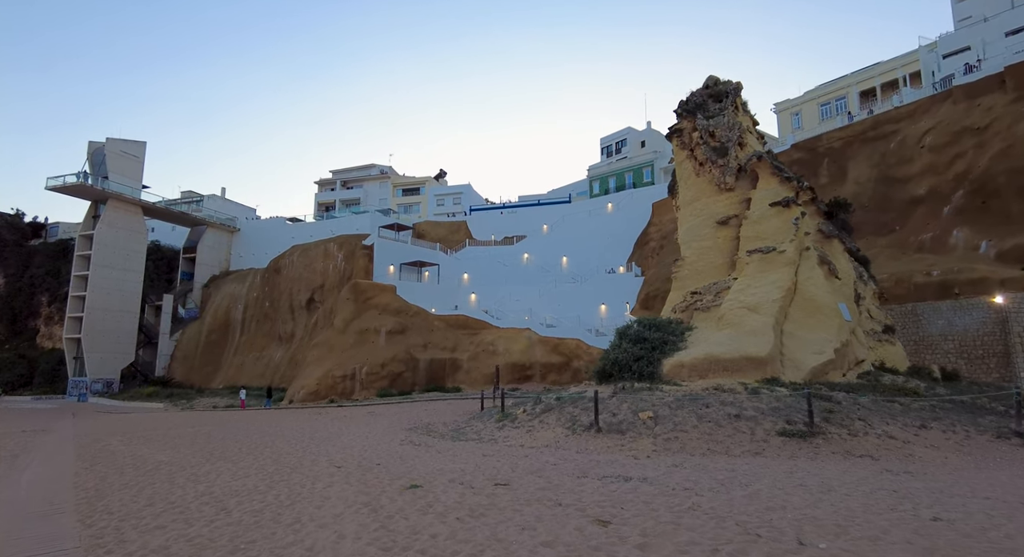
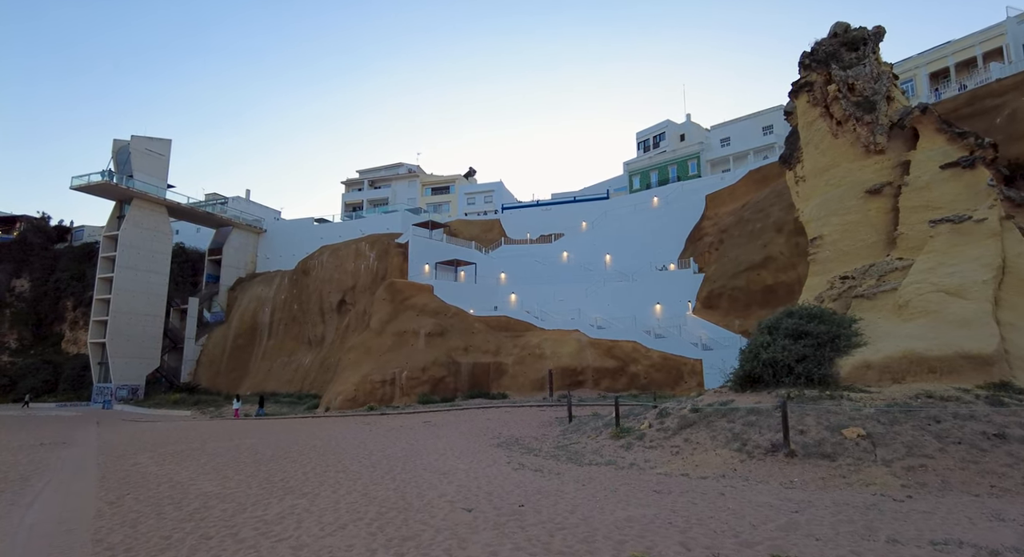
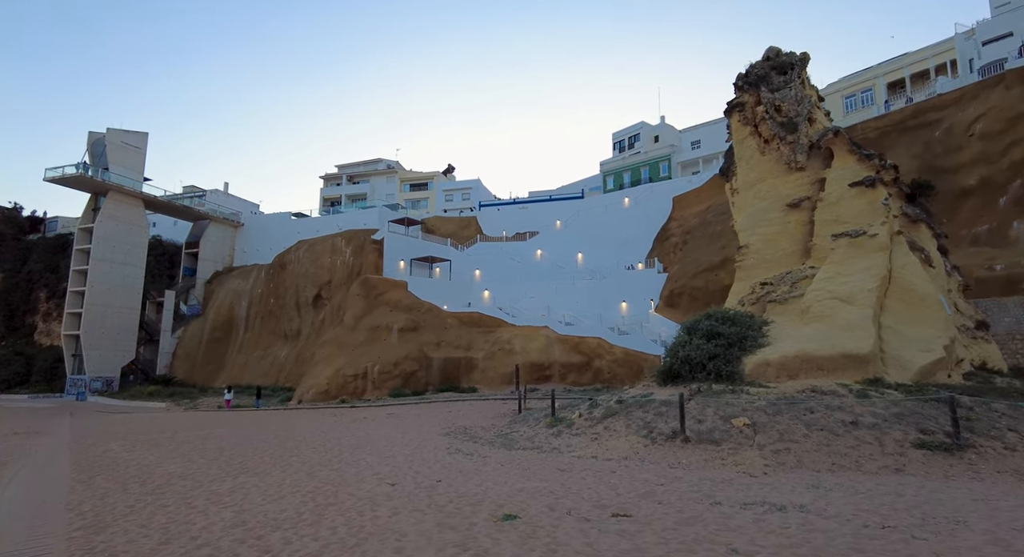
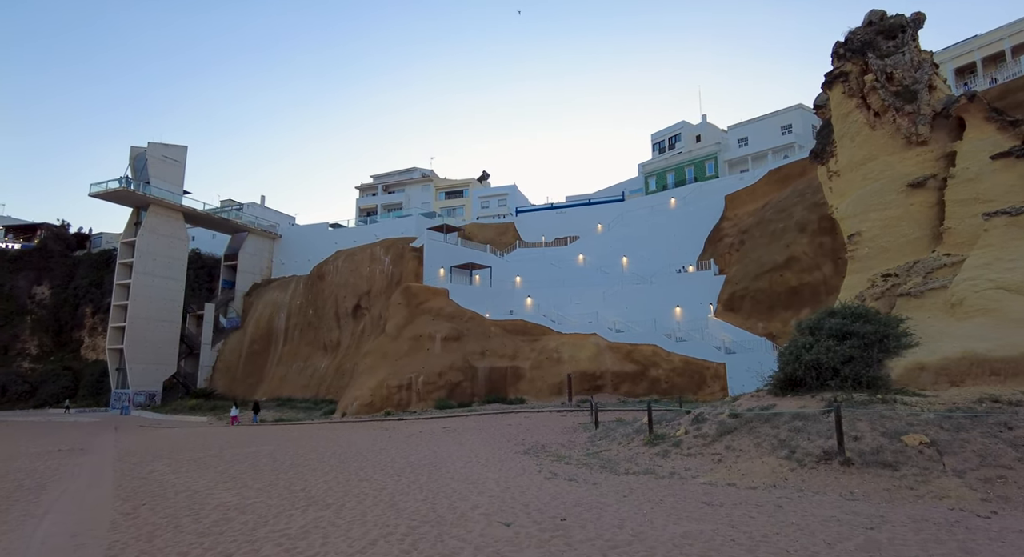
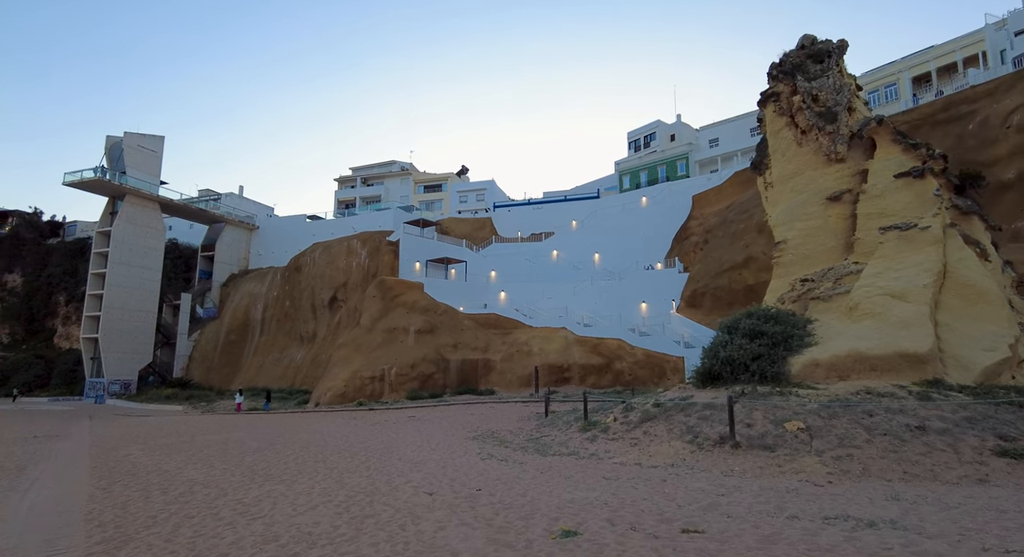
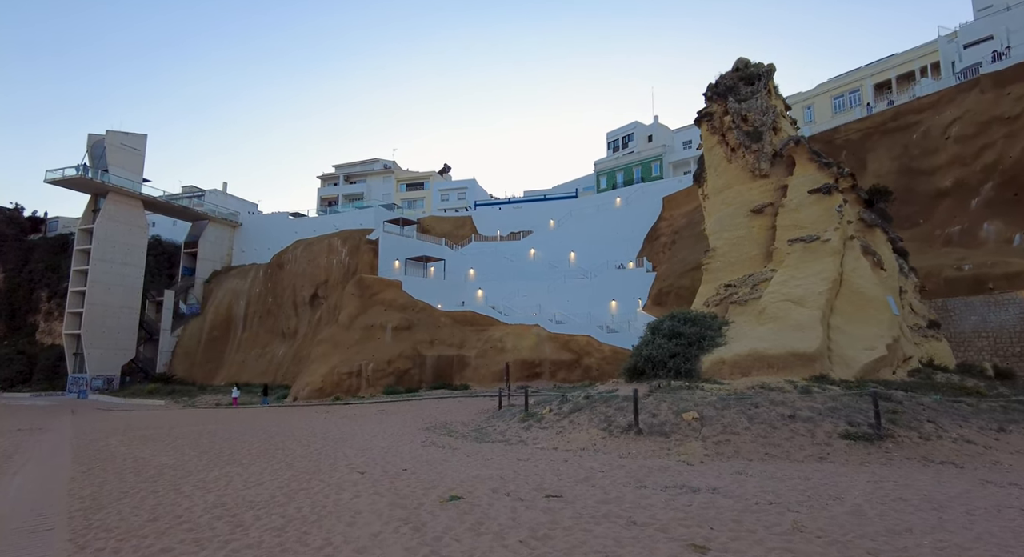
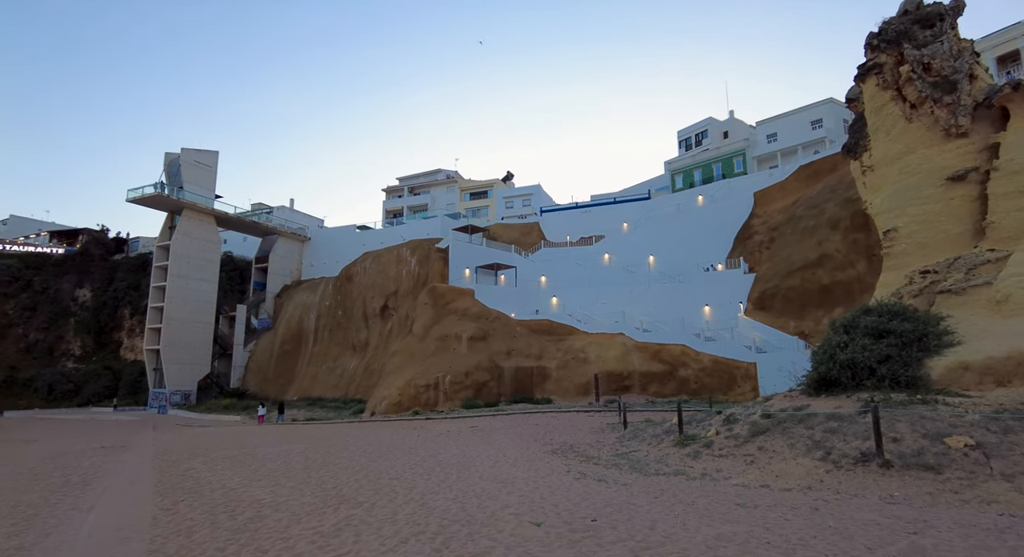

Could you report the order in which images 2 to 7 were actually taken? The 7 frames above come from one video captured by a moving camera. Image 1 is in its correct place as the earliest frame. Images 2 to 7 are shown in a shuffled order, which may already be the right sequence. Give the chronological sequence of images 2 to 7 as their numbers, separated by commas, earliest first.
6, 3, 5, 2, 4, 7
